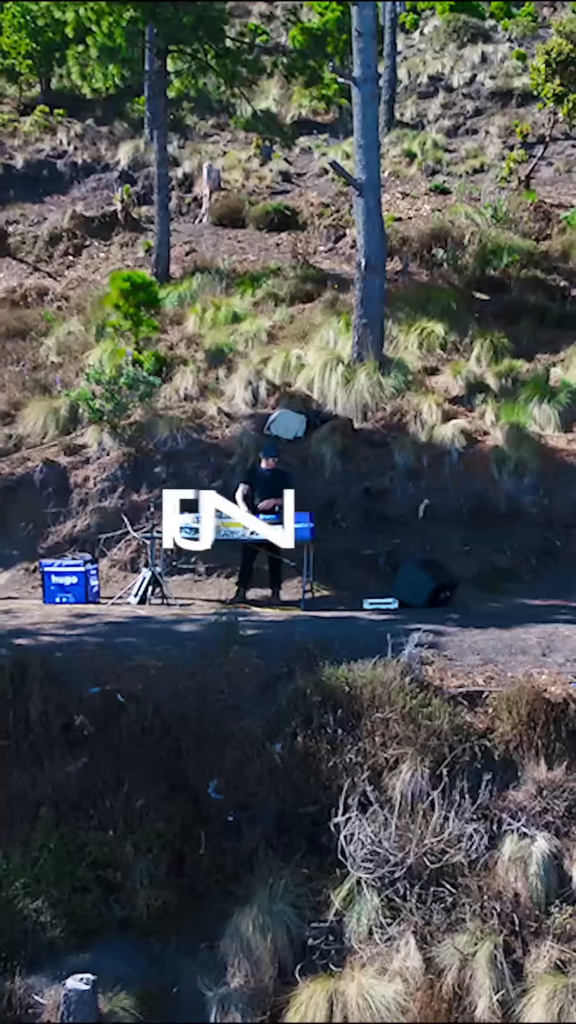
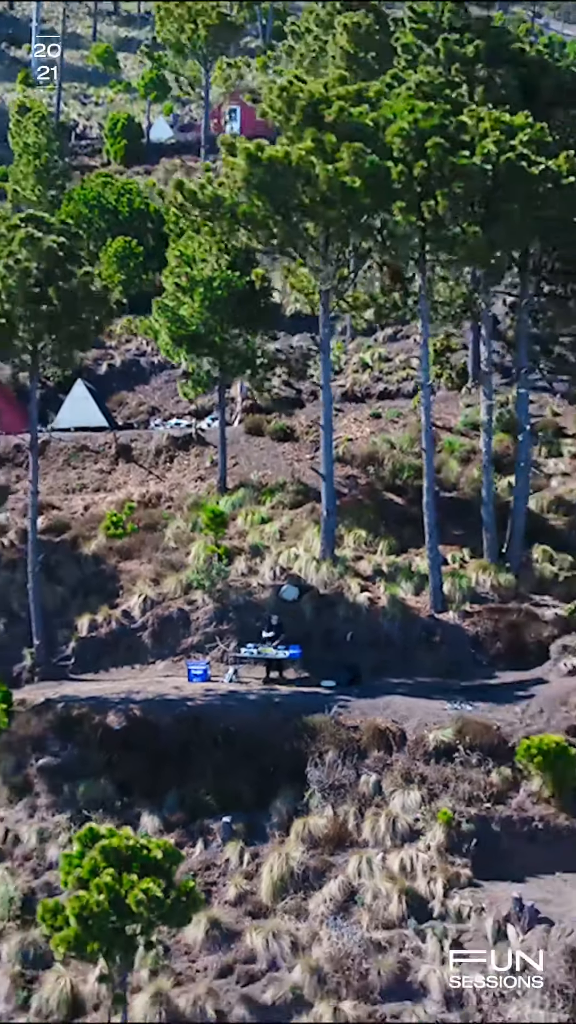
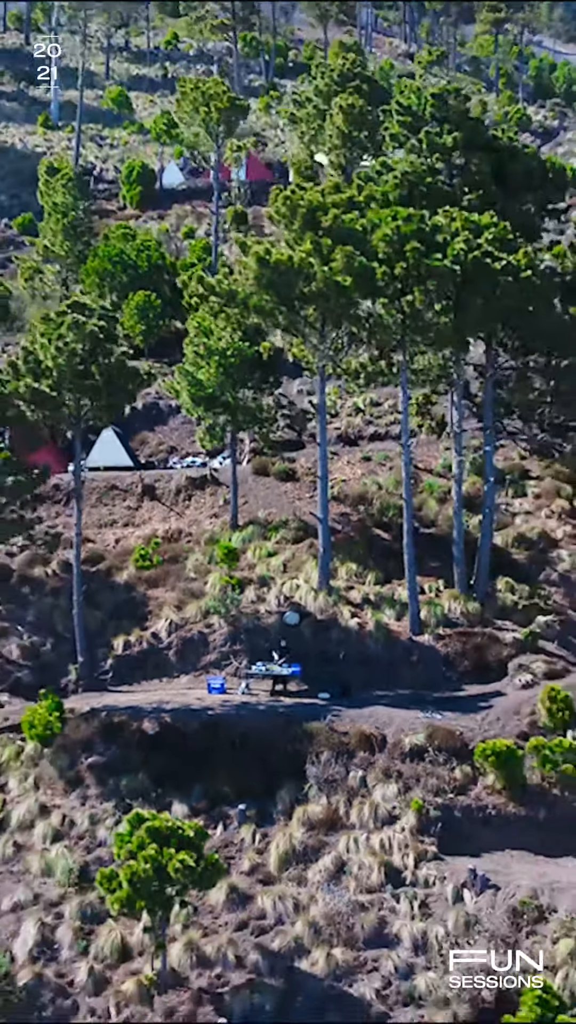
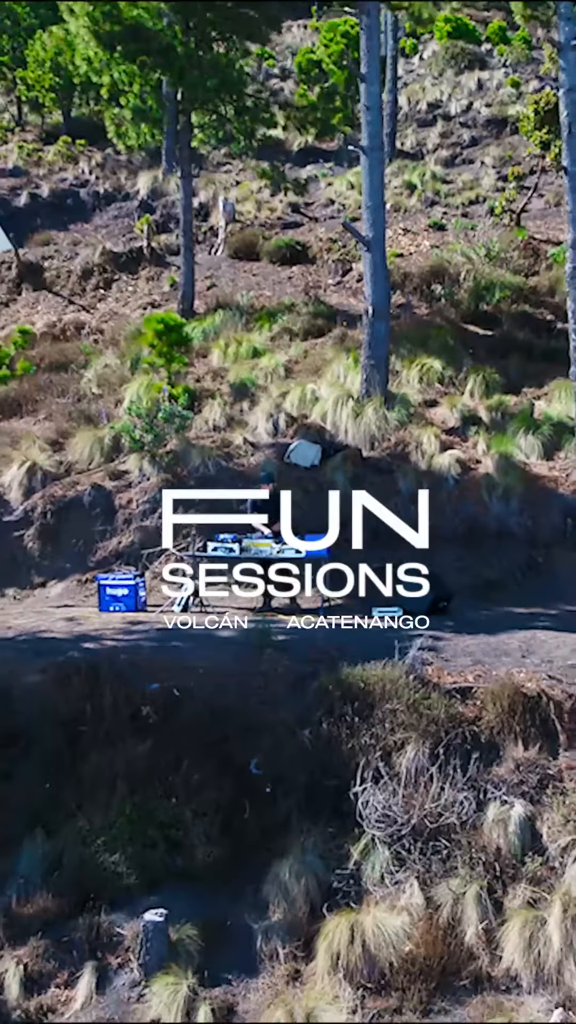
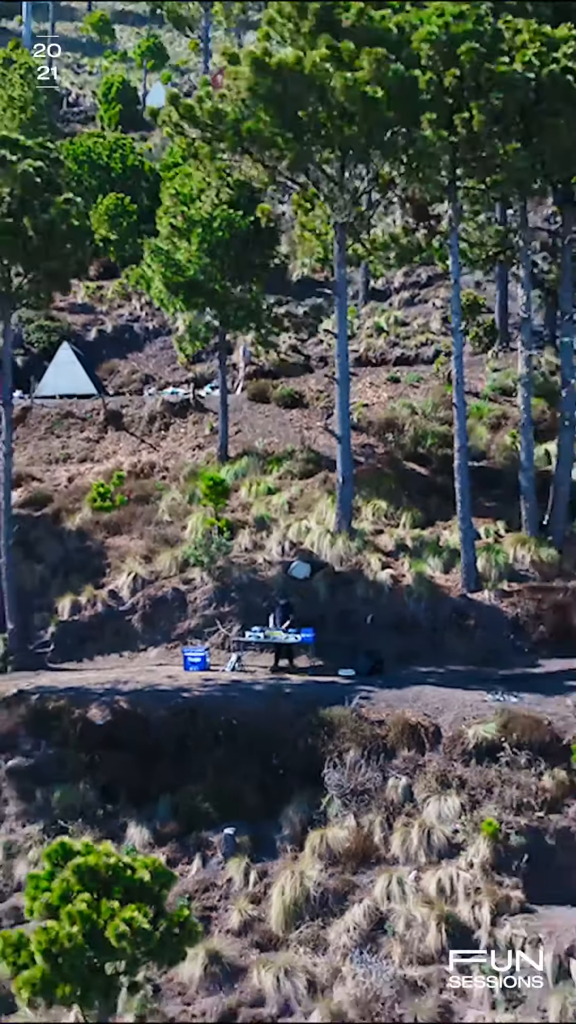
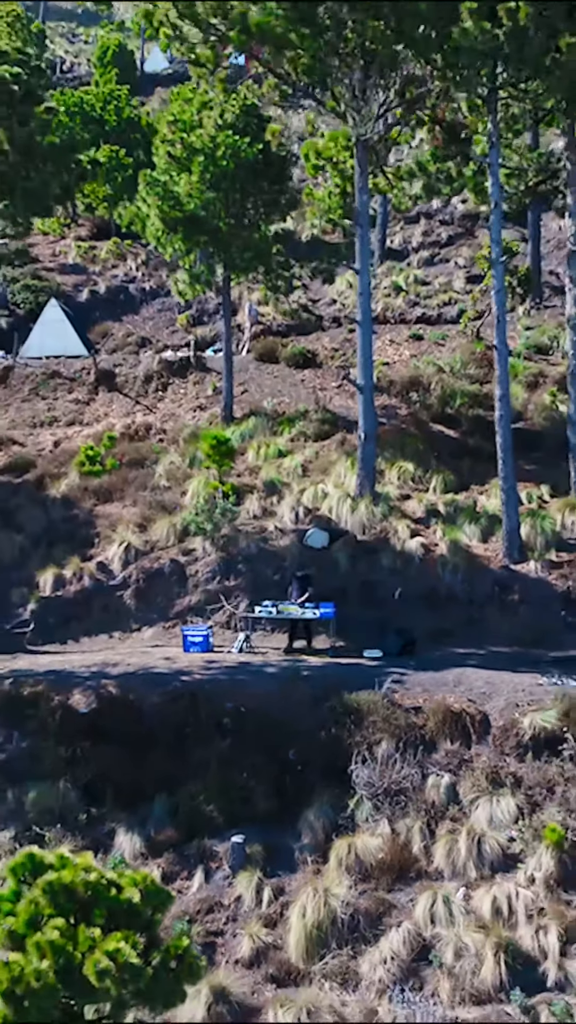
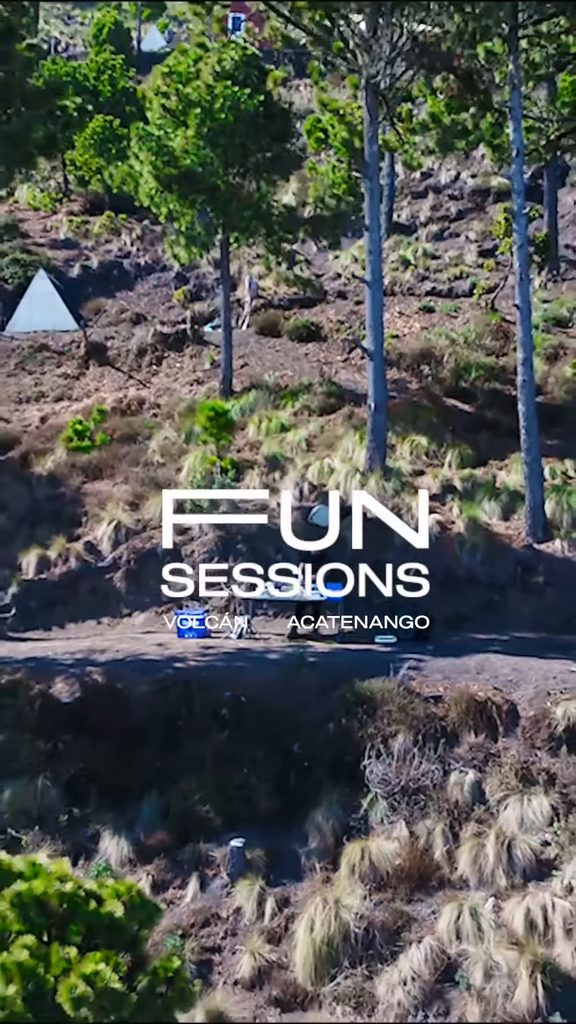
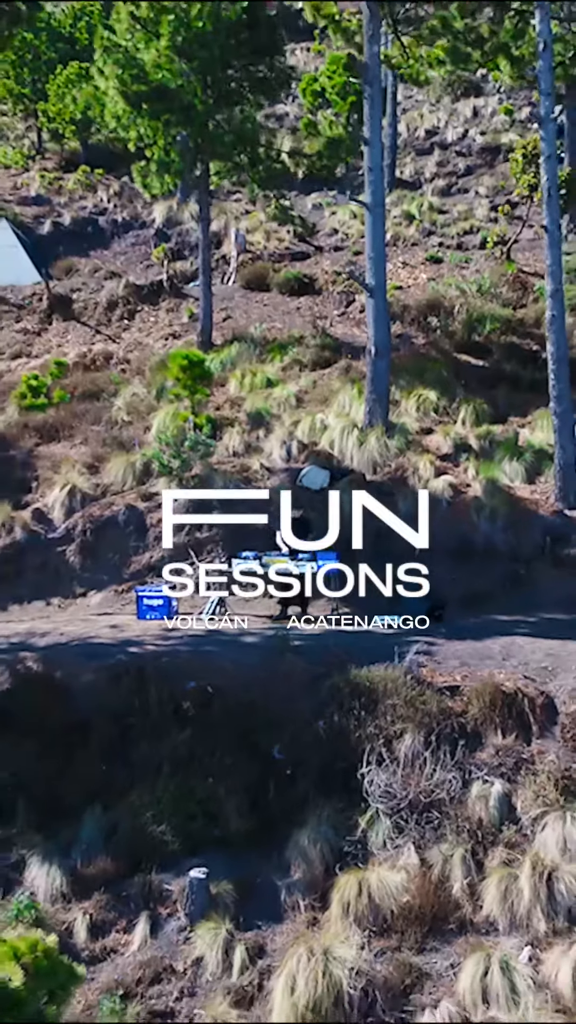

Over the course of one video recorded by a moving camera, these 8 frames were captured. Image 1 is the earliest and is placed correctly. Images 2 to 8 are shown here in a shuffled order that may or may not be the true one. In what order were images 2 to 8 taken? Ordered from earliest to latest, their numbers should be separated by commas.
4, 8, 7, 6, 5, 2, 3
